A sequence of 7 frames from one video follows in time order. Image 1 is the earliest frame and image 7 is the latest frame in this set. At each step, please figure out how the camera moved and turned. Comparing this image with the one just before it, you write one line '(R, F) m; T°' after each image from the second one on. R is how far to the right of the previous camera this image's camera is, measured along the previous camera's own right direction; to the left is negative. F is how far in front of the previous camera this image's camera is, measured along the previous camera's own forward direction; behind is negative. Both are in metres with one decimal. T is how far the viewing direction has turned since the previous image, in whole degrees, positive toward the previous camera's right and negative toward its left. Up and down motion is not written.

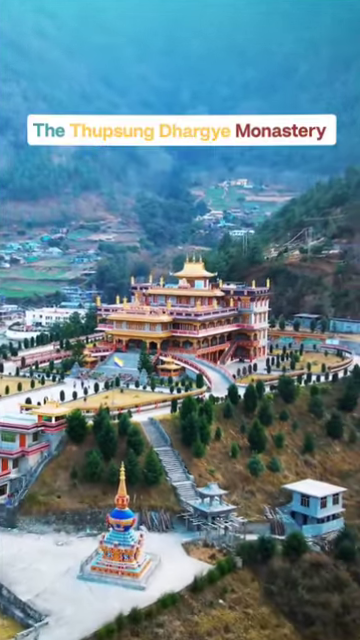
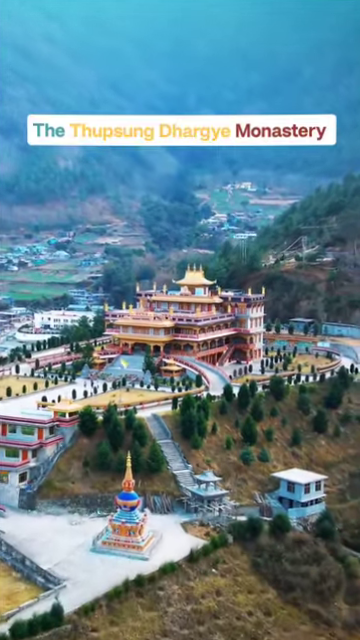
(0.0, -0.5) m; 0°
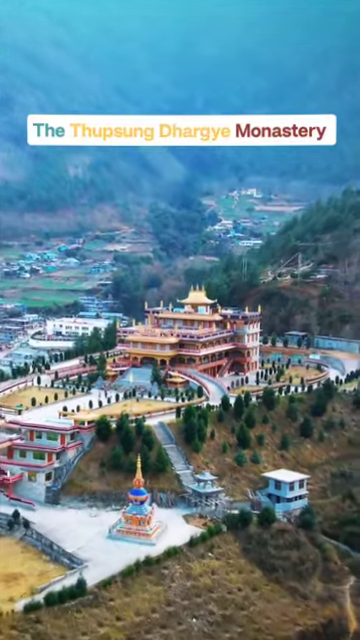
(0.0, -0.7) m; 0°
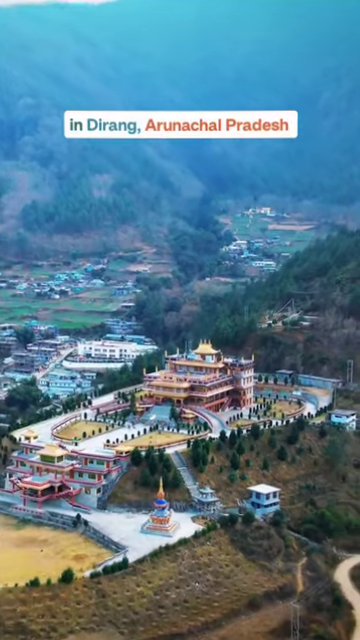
(+0.1, -2.1) m; -1°
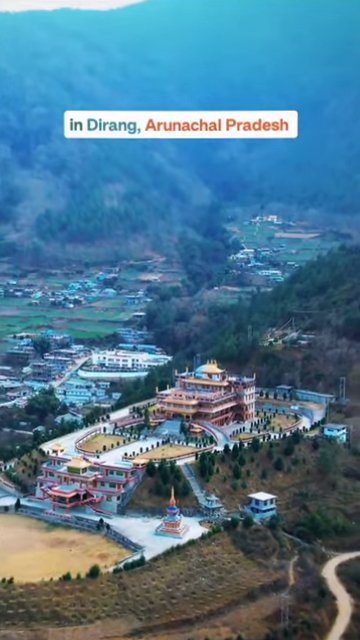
(0.0, -1.0) m; -1°
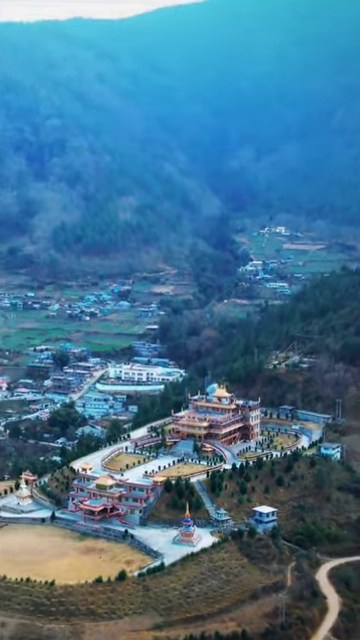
(0.0, -1.2) m; -1°
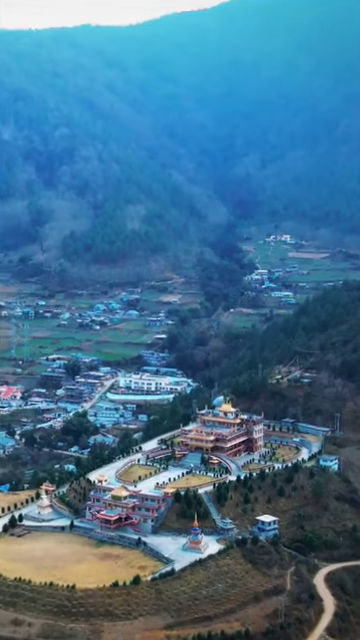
(0.0, -0.8) m; 0°
